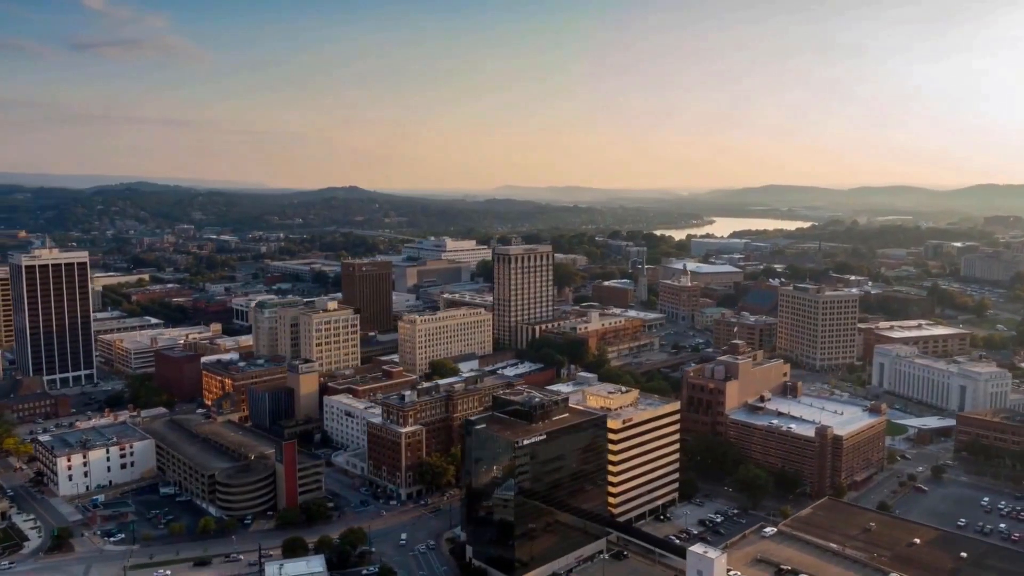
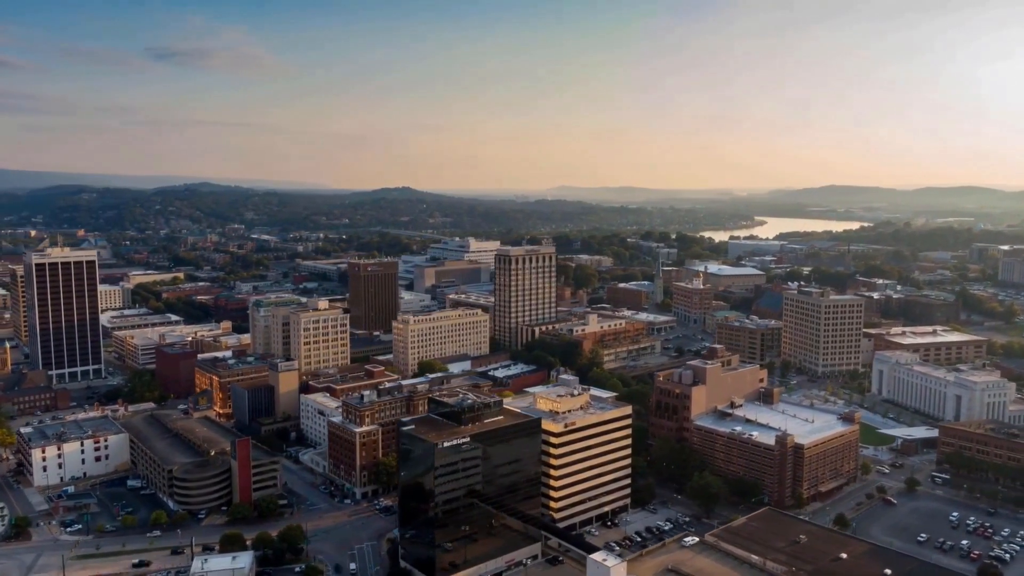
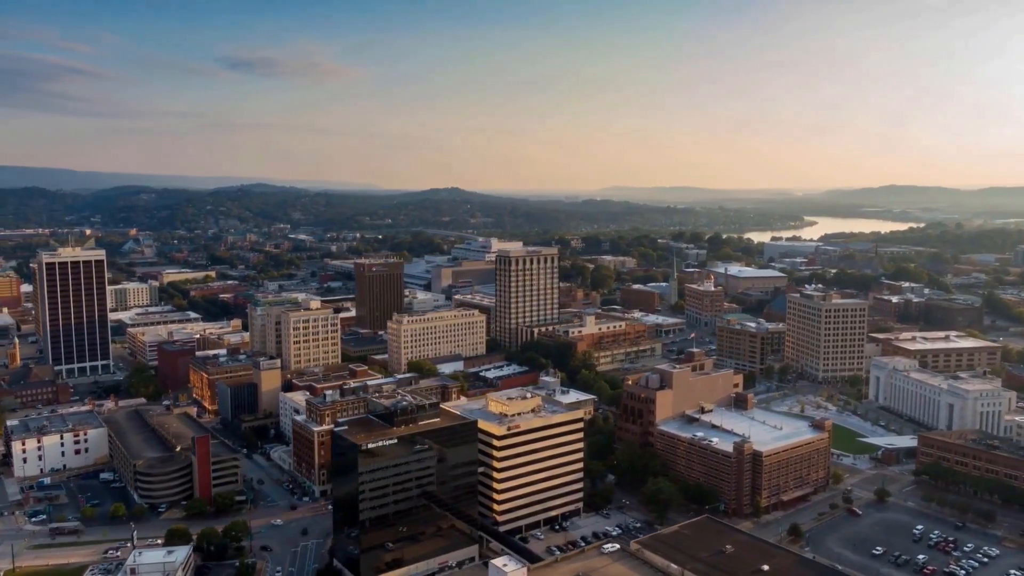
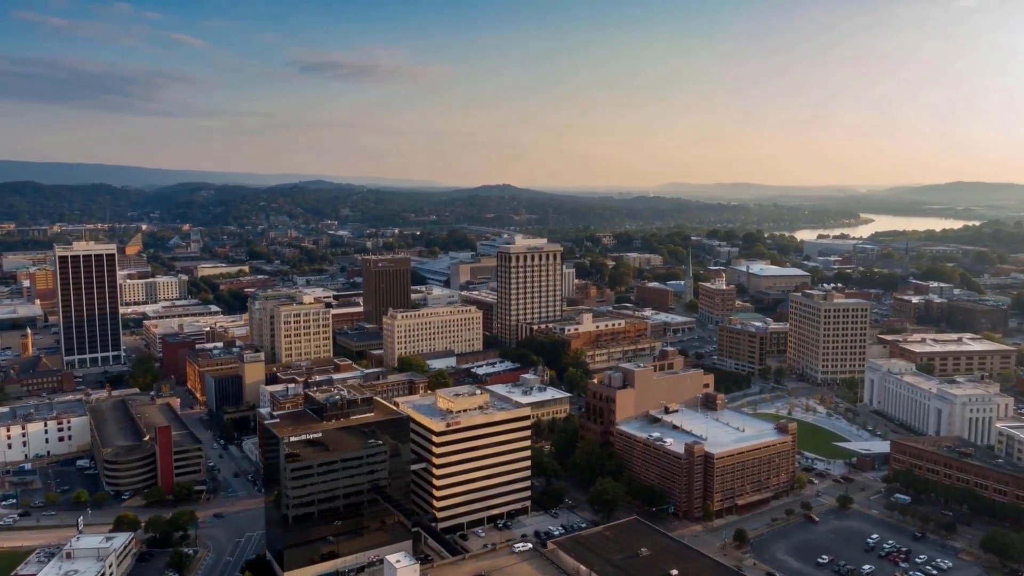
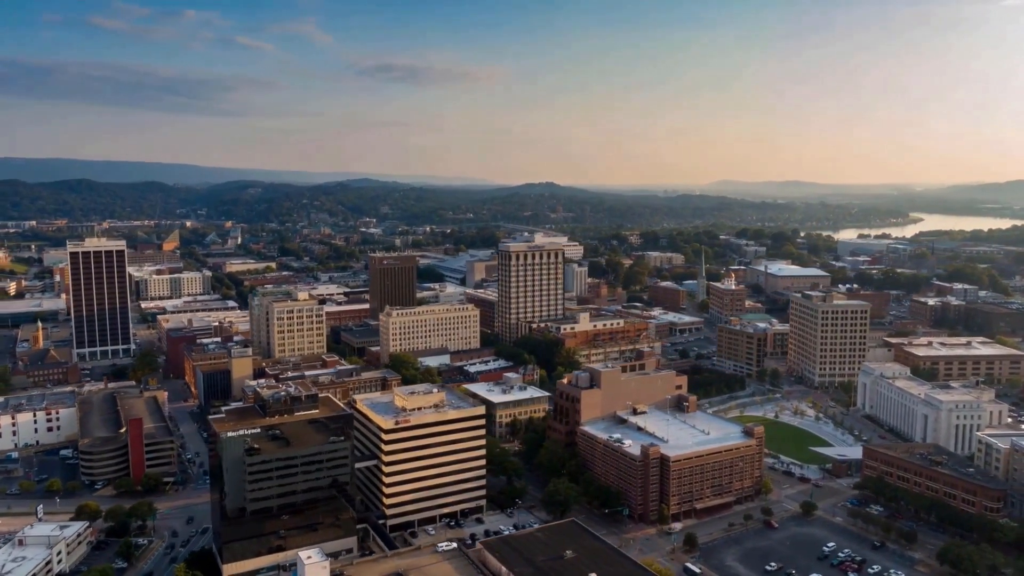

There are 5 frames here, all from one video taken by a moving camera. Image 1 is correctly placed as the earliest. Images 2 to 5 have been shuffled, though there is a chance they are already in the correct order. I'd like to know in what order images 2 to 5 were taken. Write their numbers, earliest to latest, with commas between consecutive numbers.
2, 3, 4, 5
